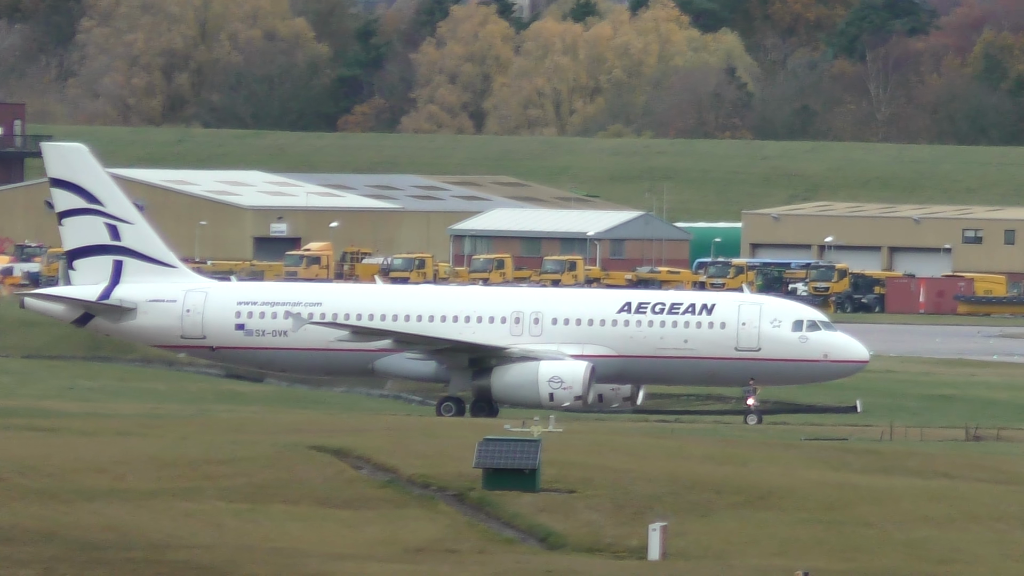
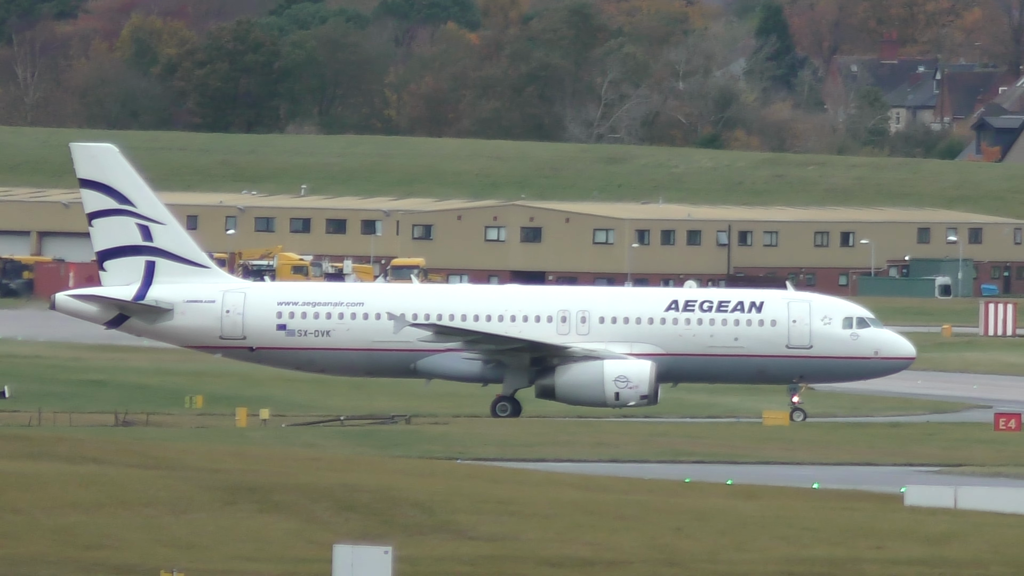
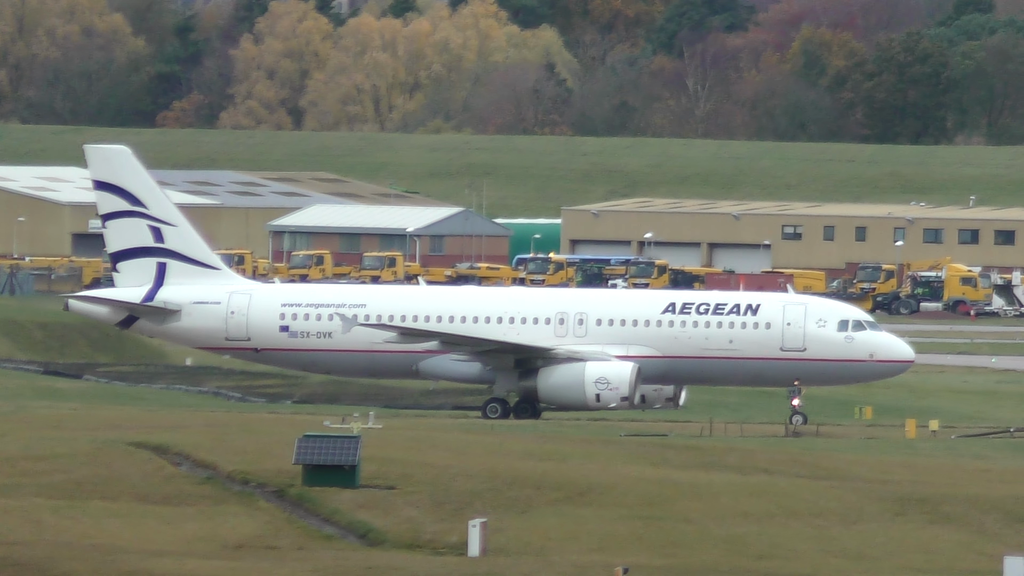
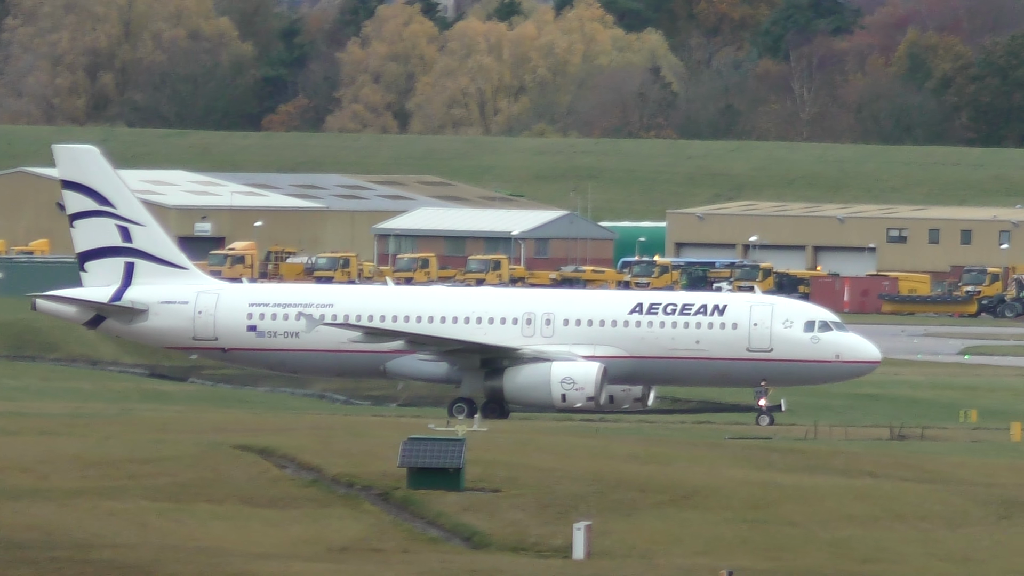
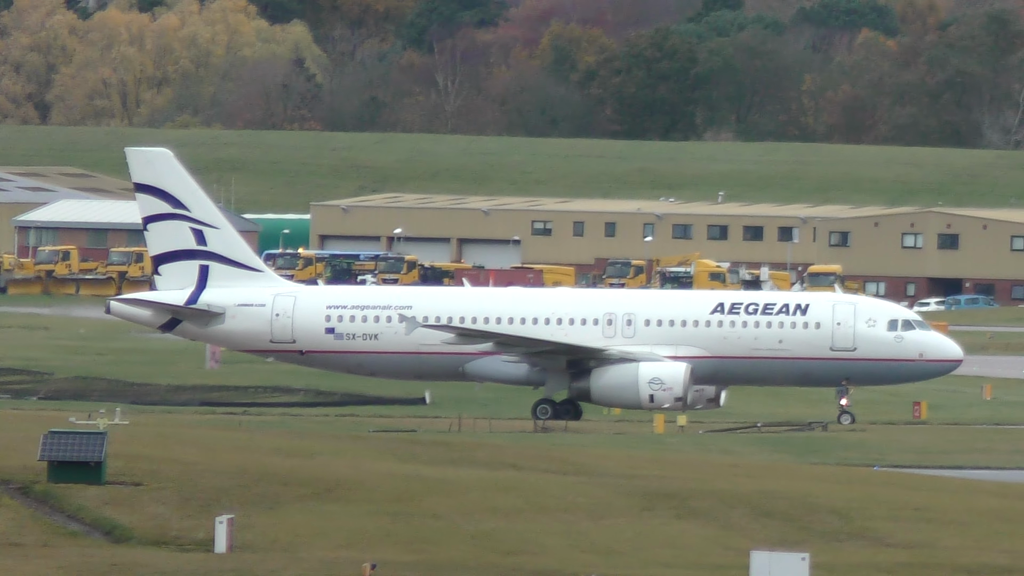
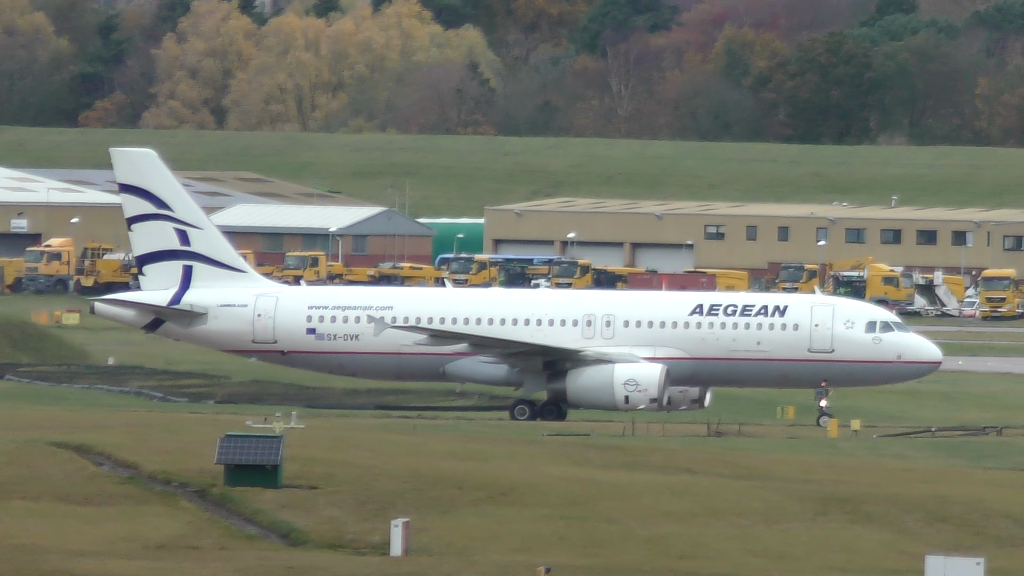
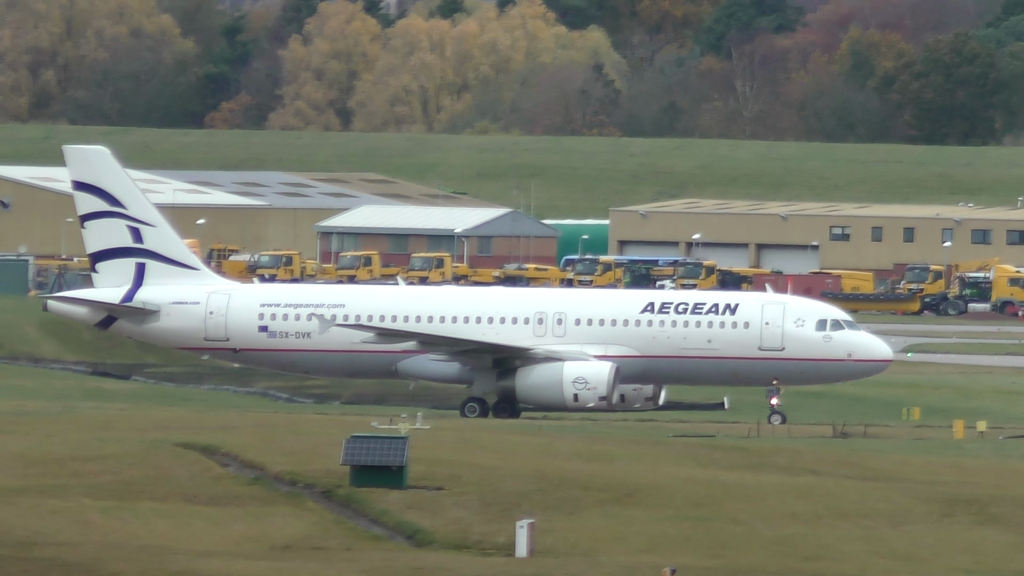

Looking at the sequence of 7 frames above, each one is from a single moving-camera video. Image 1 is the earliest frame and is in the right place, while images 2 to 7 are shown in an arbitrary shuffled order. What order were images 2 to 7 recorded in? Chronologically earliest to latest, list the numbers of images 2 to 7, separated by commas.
4, 7, 3, 6, 5, 2
